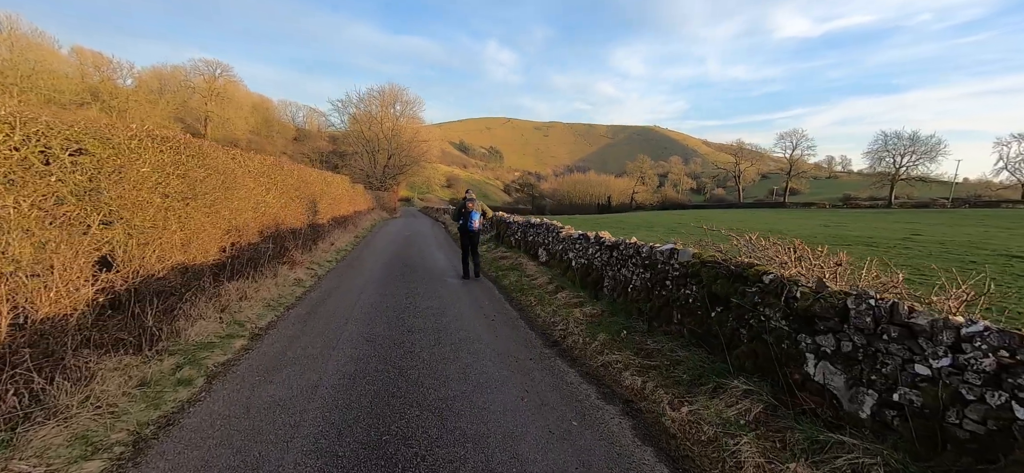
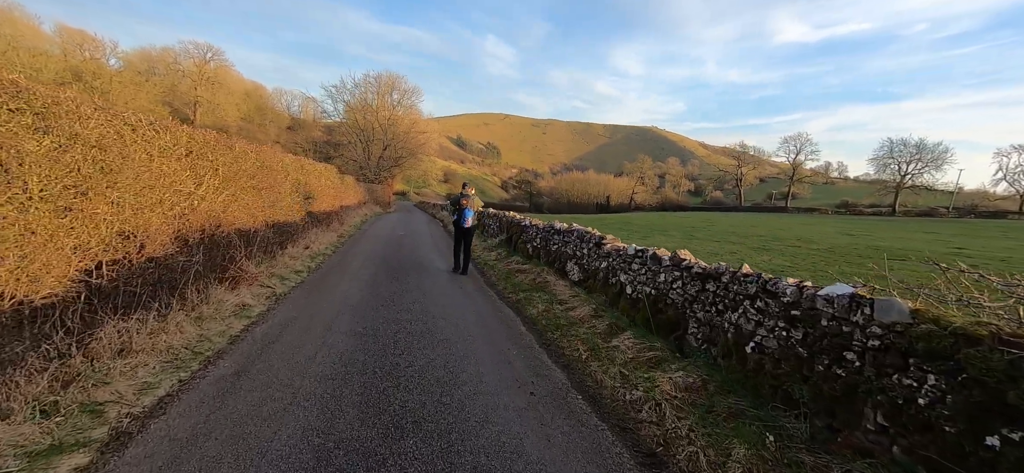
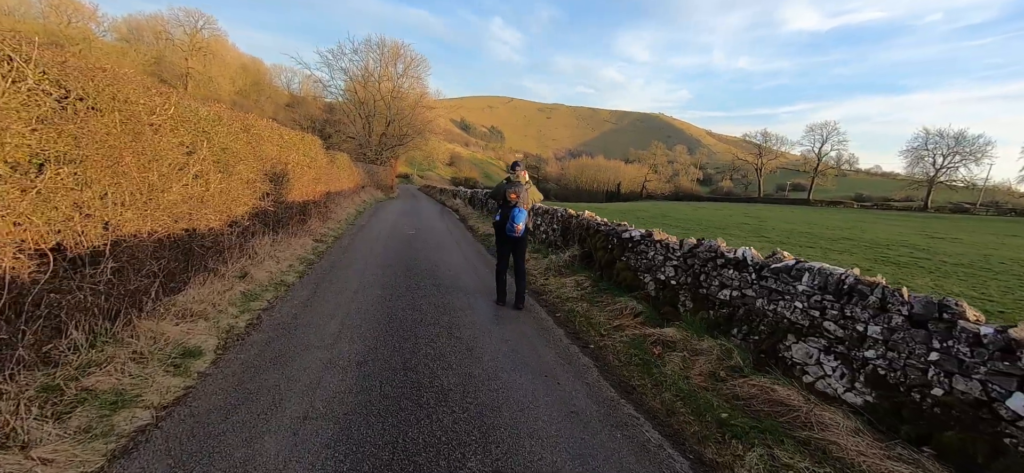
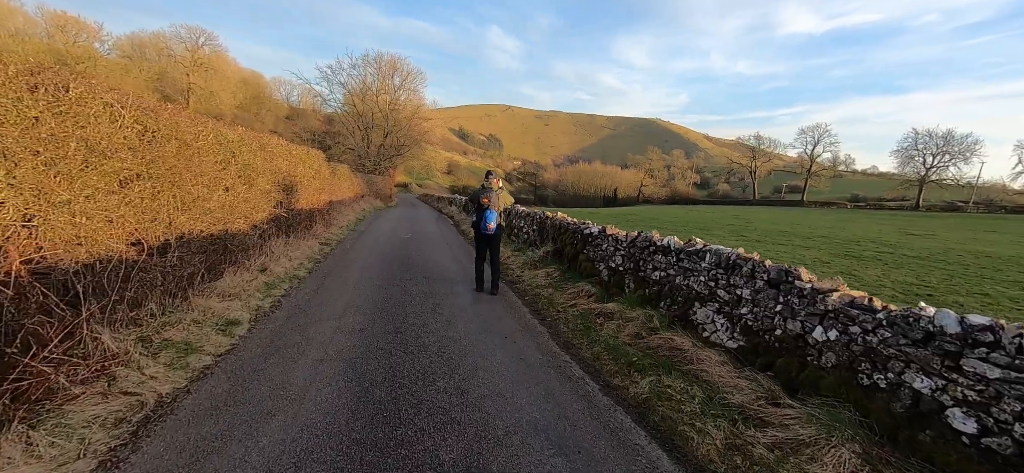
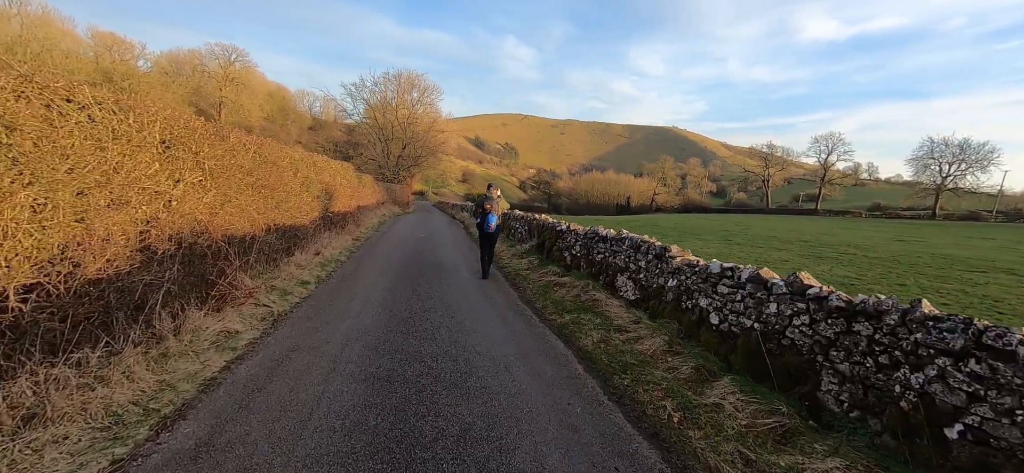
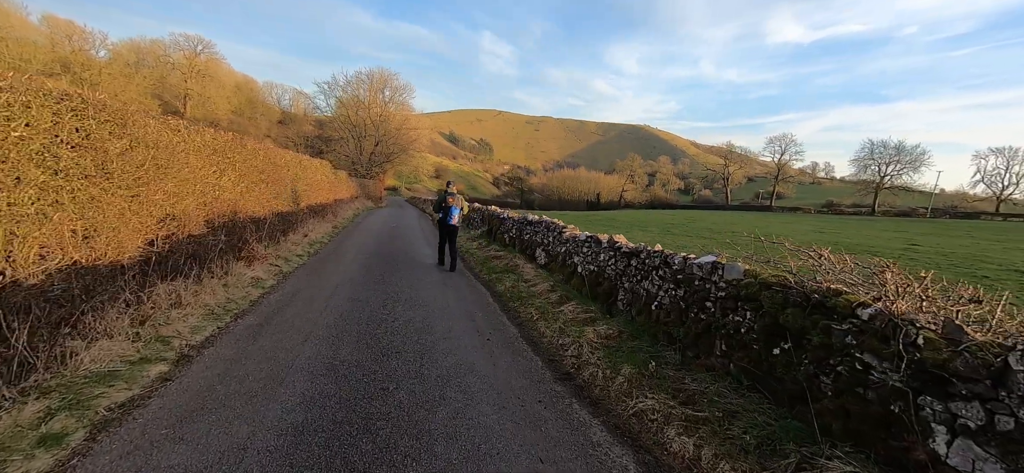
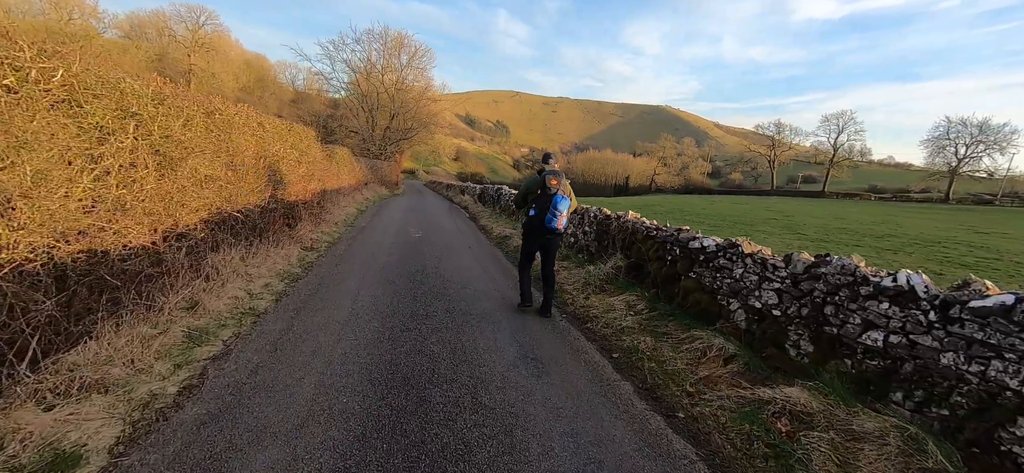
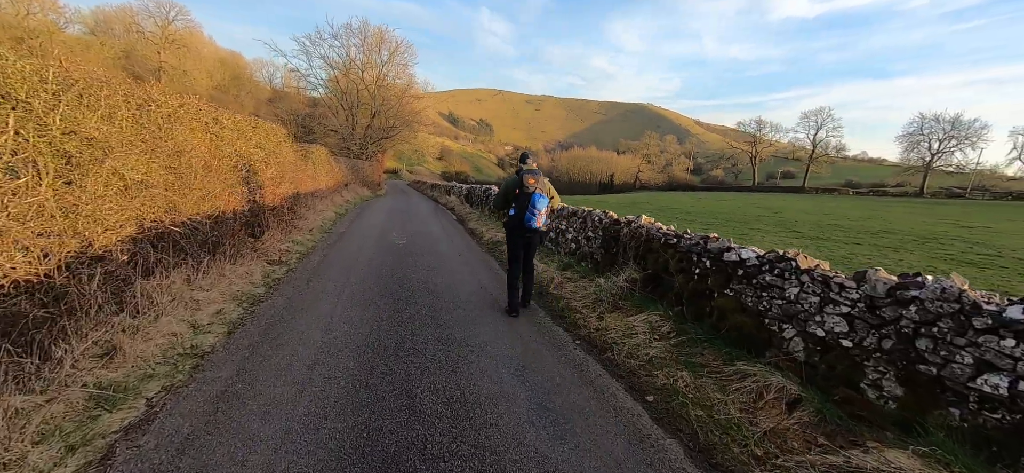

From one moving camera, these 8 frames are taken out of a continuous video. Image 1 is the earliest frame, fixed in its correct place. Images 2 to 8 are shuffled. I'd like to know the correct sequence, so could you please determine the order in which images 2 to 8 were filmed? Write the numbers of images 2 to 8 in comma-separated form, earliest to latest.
6, 2, 5, 4, 3, 7, 8
